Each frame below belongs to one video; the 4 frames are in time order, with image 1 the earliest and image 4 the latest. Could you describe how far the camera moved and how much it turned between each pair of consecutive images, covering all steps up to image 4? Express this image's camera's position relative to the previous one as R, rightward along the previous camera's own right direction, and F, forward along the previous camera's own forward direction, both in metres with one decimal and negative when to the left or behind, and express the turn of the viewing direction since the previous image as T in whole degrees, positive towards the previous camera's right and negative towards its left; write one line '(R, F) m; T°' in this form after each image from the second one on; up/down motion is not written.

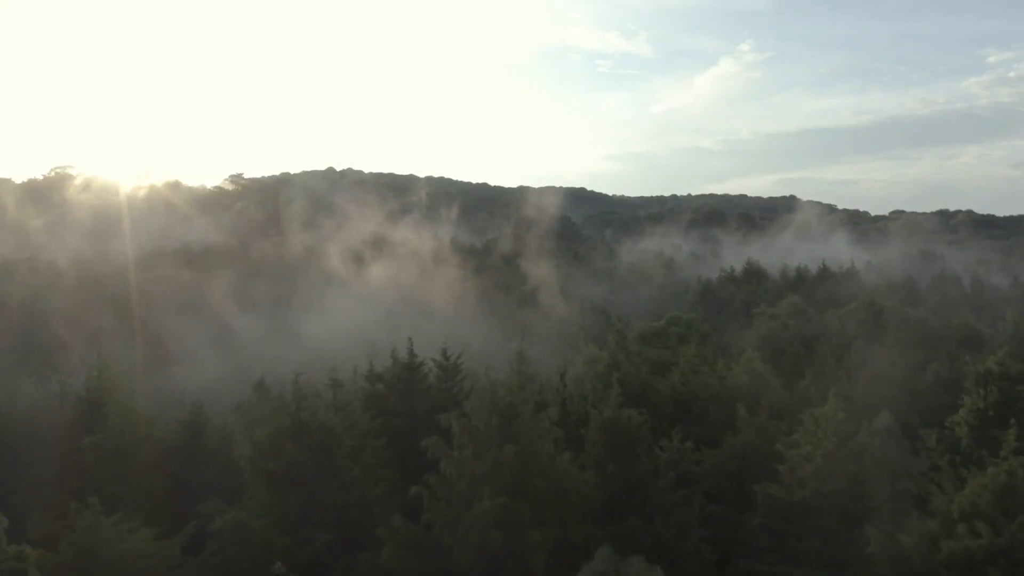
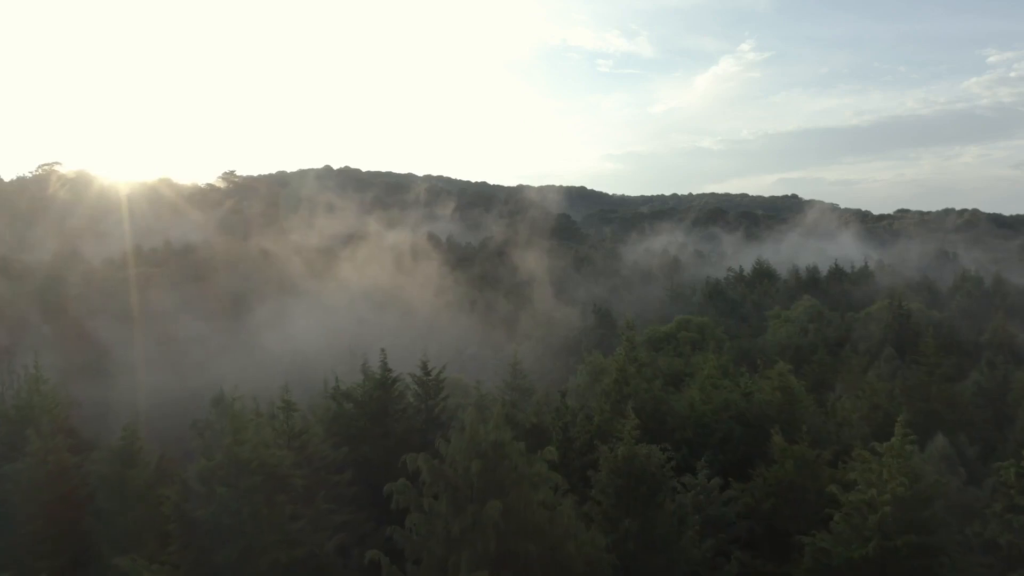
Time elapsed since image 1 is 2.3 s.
(+0.3, +4.7) m; 0°
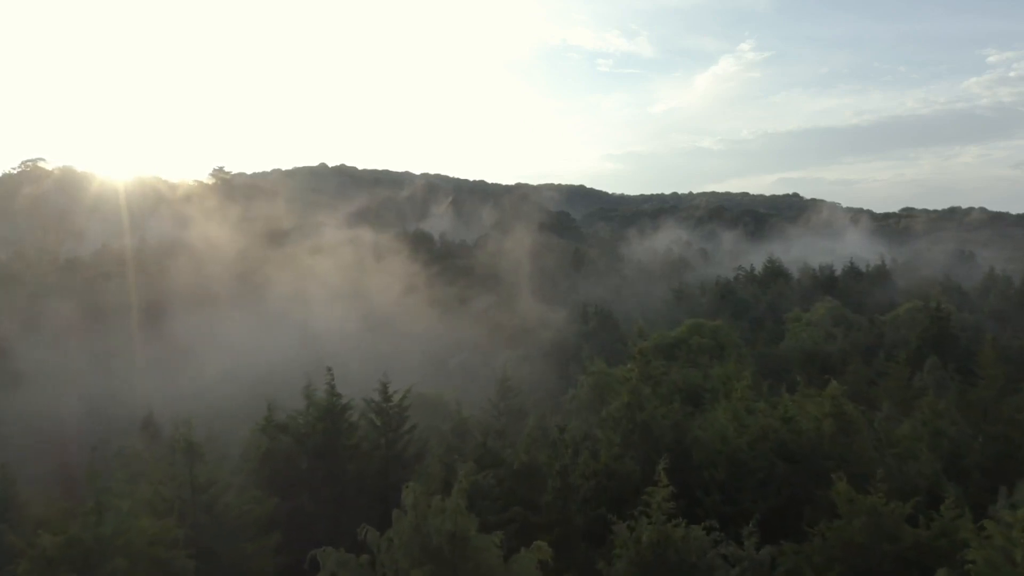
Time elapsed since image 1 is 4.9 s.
(+0.4, +5.7) m; 0°
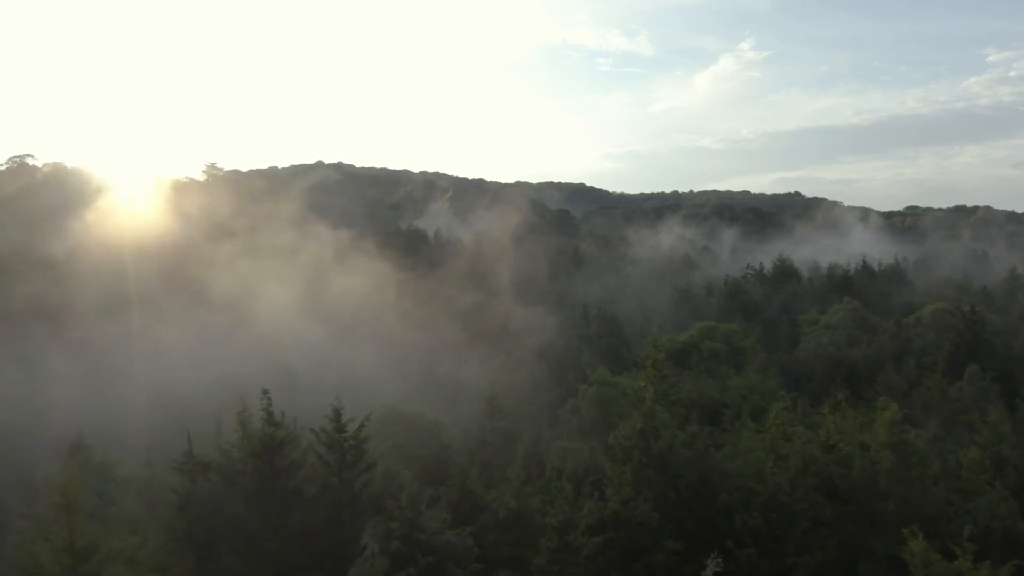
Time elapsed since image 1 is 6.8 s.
(+0.3, +4.1) m; 0°
